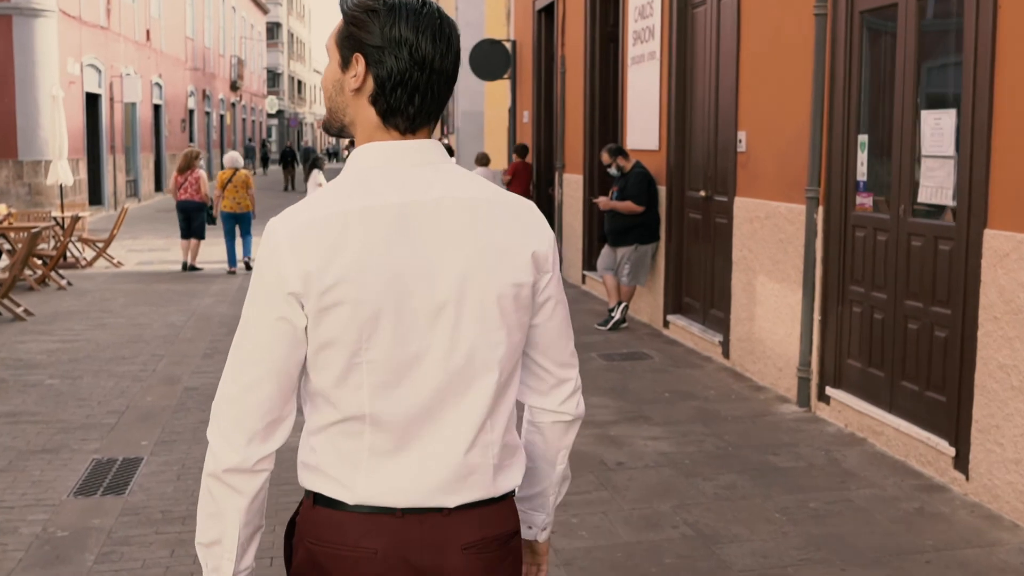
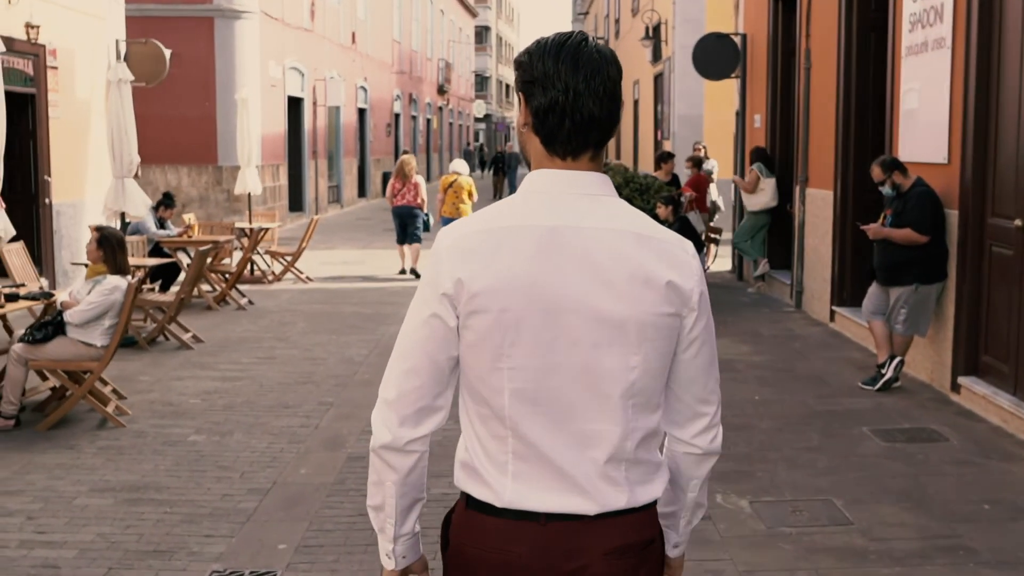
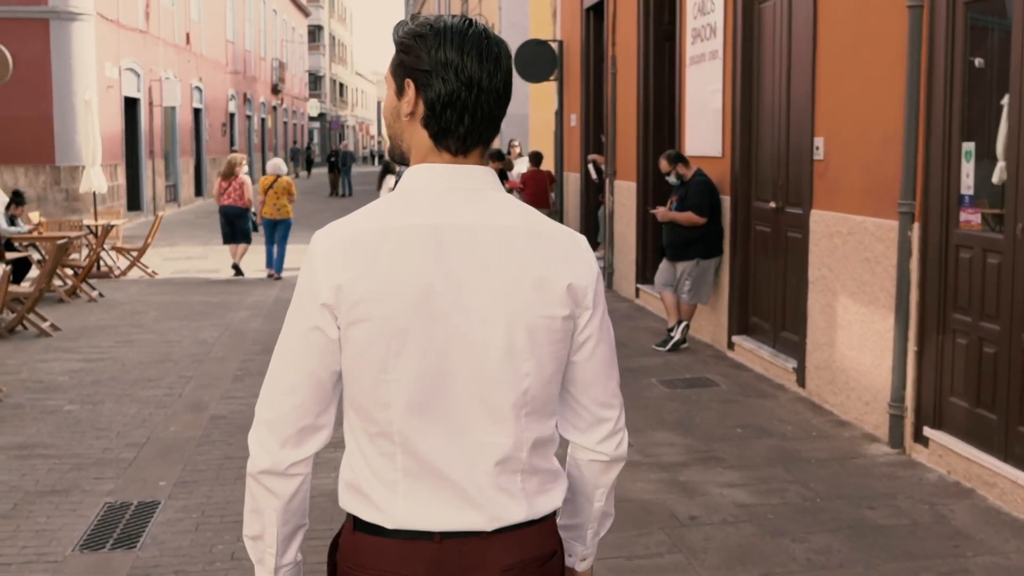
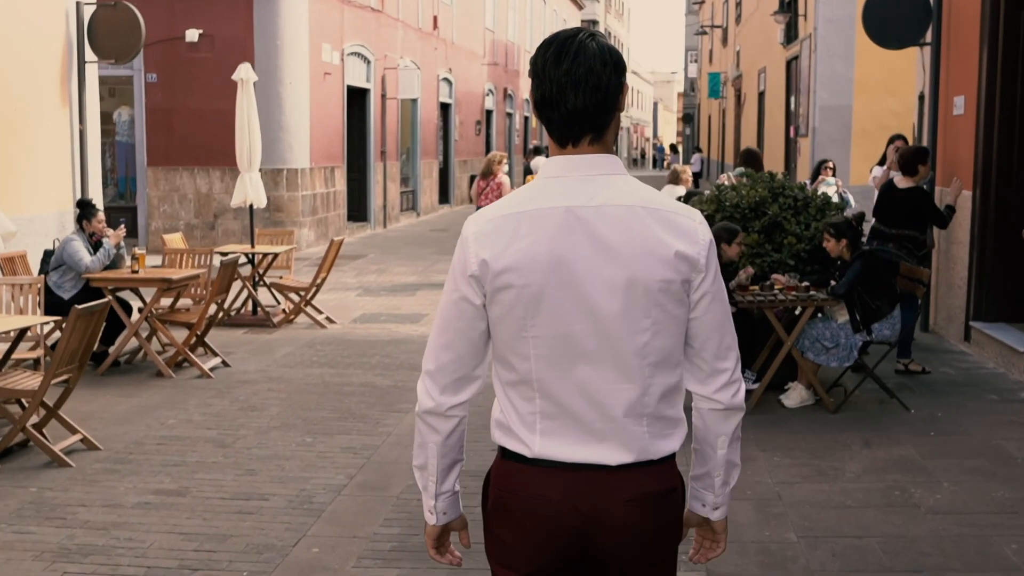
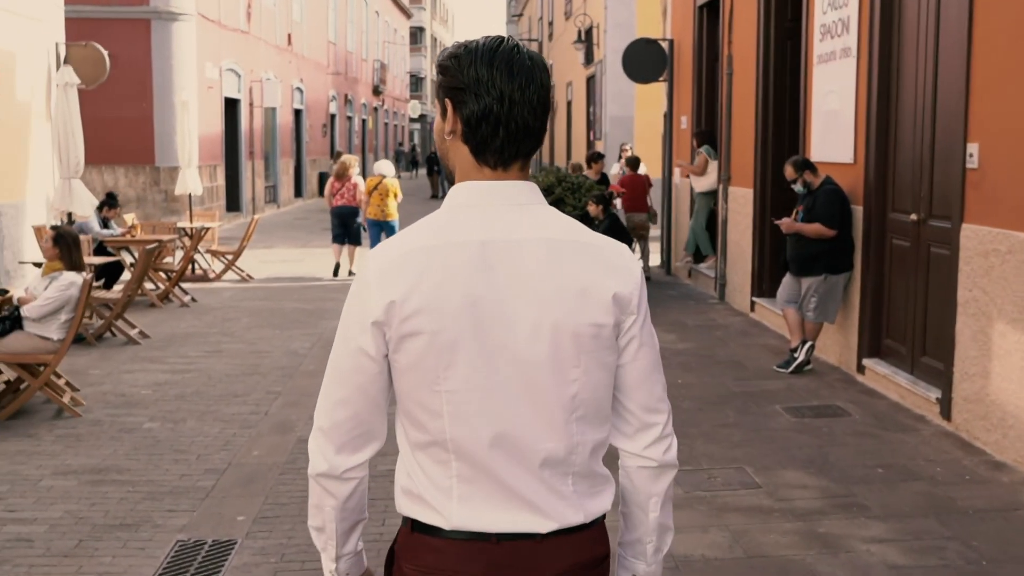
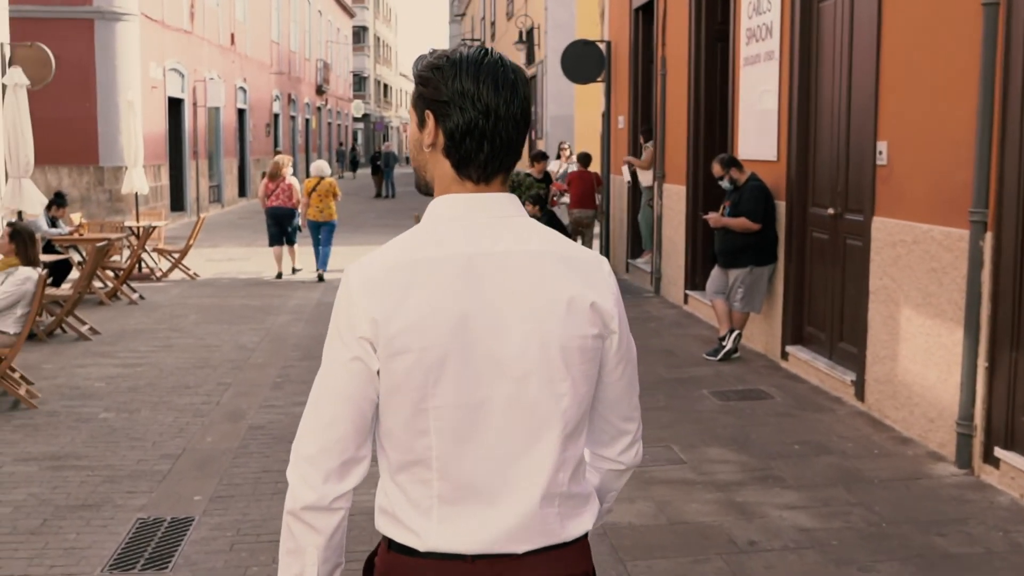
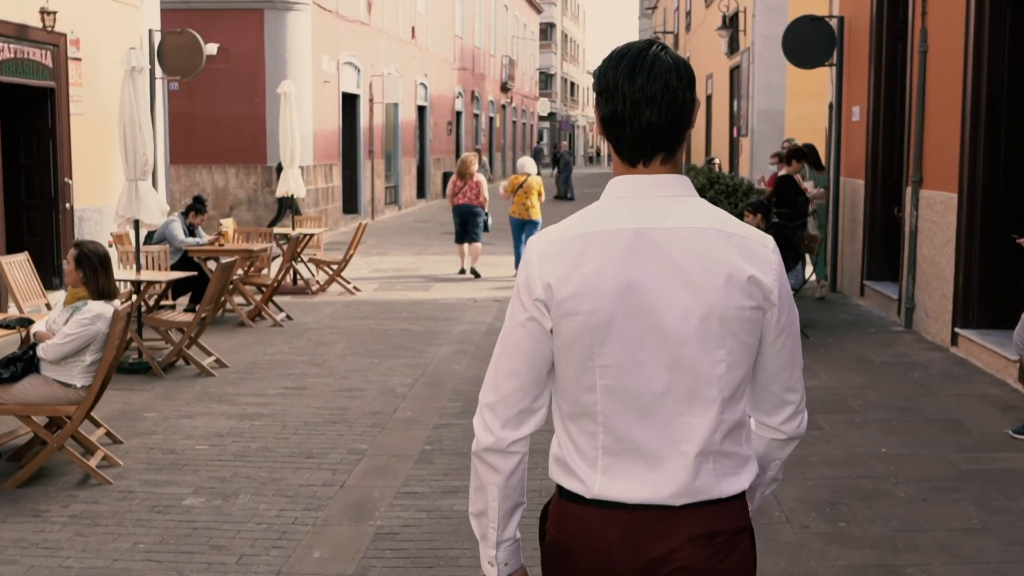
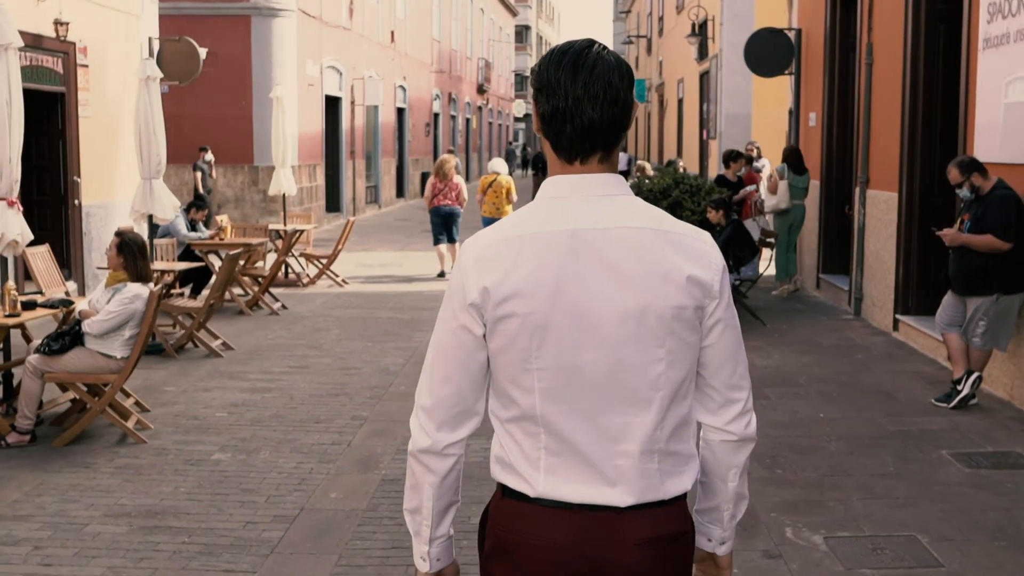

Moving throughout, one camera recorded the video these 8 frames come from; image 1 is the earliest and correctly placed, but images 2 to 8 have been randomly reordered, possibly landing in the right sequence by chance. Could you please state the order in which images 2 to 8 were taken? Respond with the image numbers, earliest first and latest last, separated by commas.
3, 6, 5, 2, 8, 7, 4
